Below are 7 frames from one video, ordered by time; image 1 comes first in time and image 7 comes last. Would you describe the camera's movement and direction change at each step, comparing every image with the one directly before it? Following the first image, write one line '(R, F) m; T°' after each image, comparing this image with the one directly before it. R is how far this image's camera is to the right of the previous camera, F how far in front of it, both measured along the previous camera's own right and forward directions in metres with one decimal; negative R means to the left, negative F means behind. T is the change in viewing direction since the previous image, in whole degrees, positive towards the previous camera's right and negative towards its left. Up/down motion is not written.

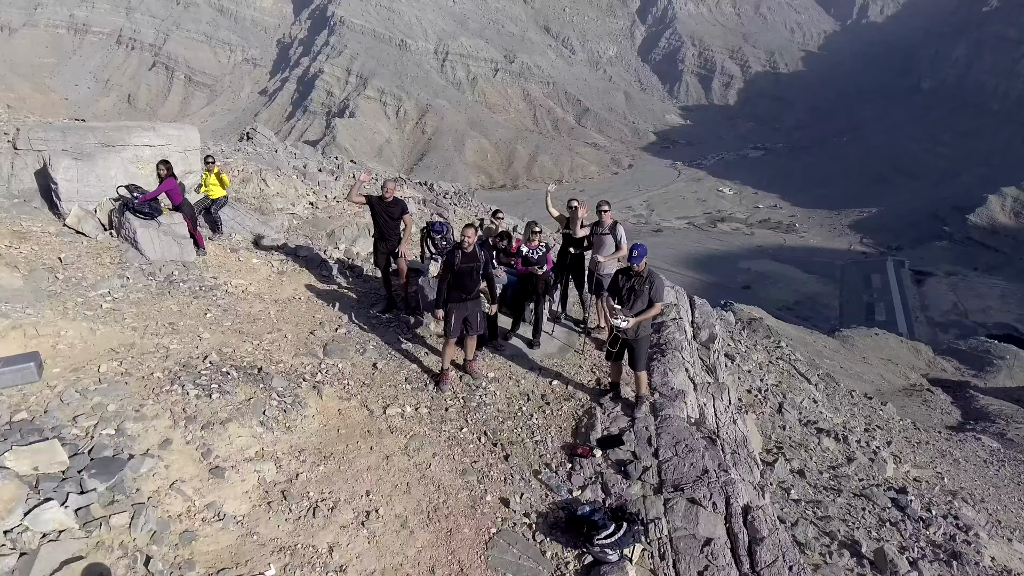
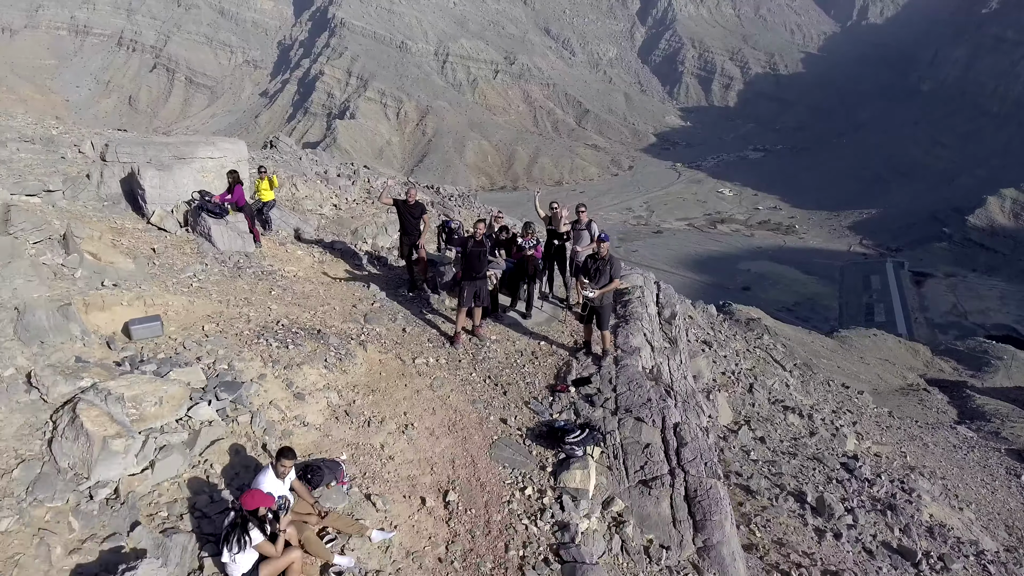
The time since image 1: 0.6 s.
(0.0, -1.1) m; 0°
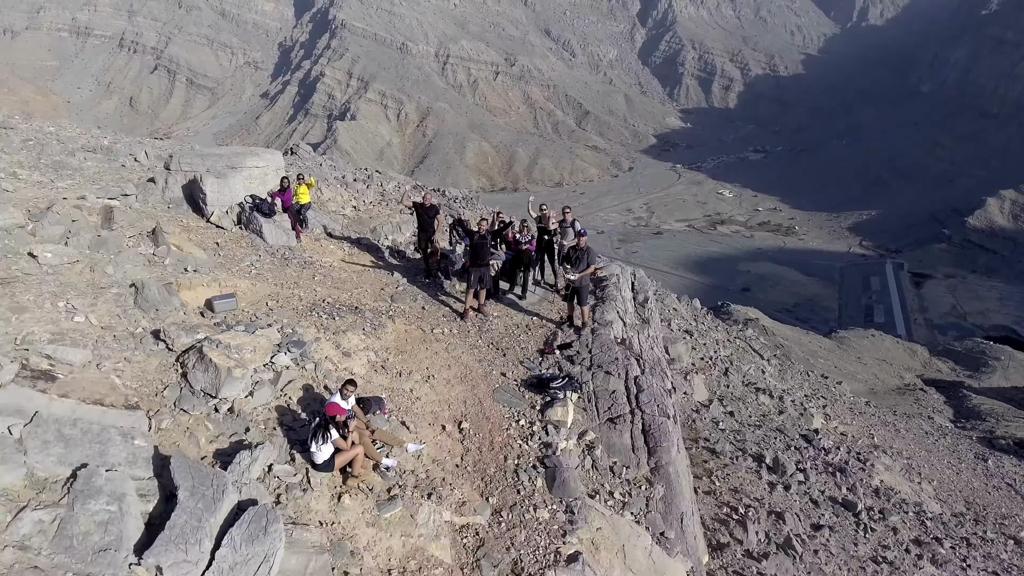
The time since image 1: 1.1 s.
(0.0, -1.1) m; 0°
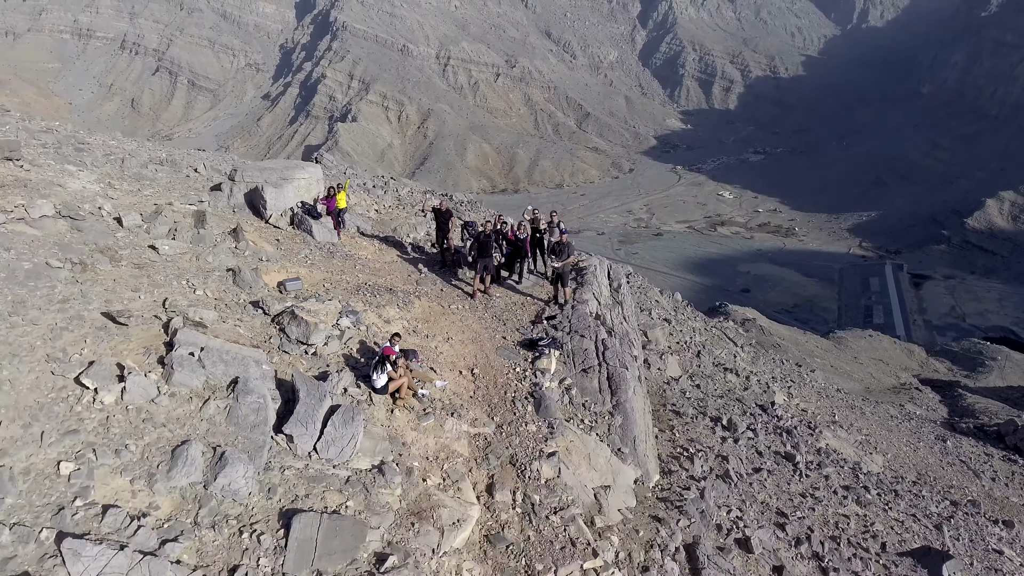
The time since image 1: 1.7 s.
(0.0, -1.7) m; 0°
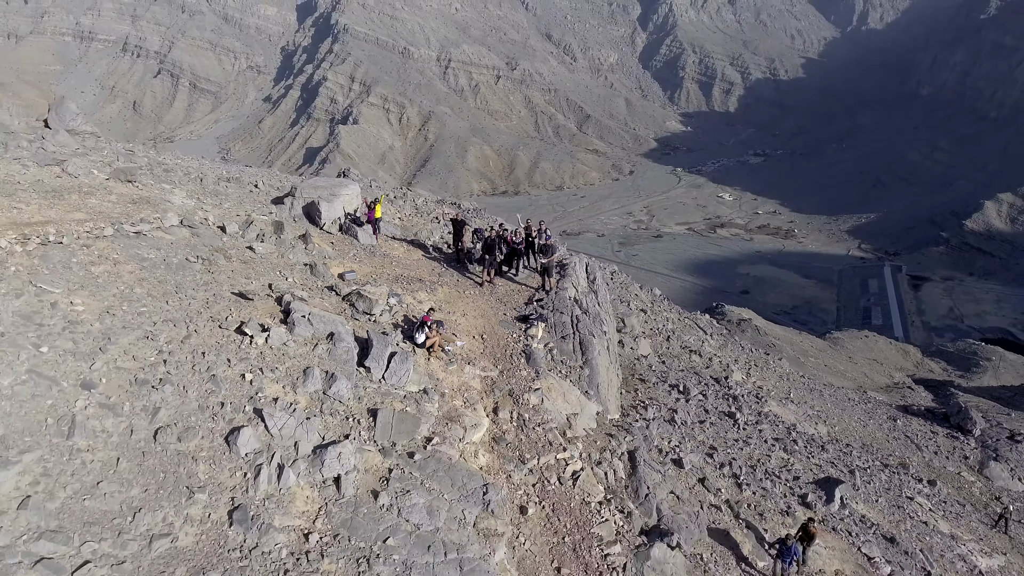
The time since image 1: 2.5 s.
(0.0, -2.5) m; 0°
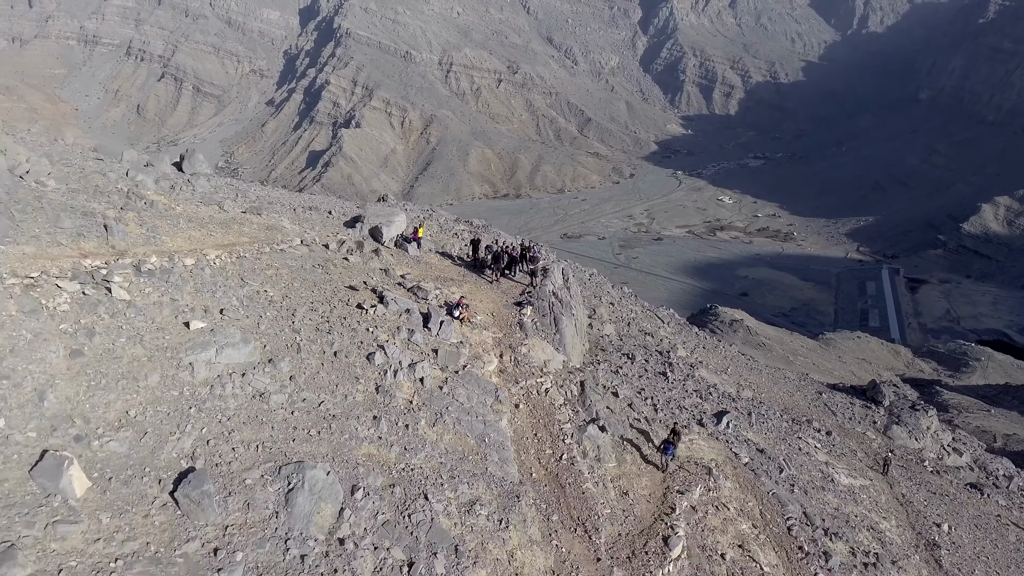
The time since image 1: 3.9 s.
(0.0, -5.2) m; 0°
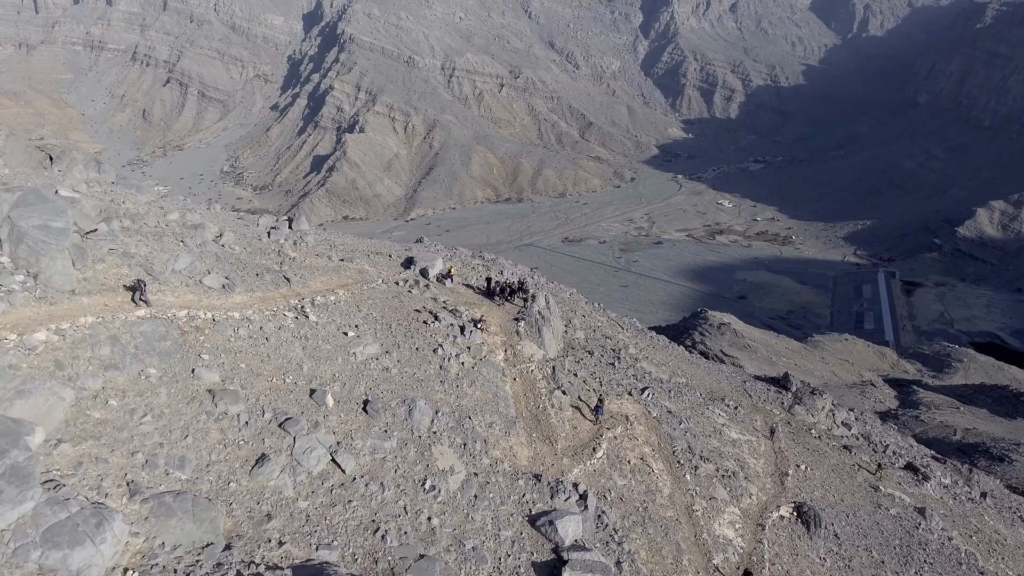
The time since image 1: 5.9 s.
(+0.1, -8.9) m; 0°
